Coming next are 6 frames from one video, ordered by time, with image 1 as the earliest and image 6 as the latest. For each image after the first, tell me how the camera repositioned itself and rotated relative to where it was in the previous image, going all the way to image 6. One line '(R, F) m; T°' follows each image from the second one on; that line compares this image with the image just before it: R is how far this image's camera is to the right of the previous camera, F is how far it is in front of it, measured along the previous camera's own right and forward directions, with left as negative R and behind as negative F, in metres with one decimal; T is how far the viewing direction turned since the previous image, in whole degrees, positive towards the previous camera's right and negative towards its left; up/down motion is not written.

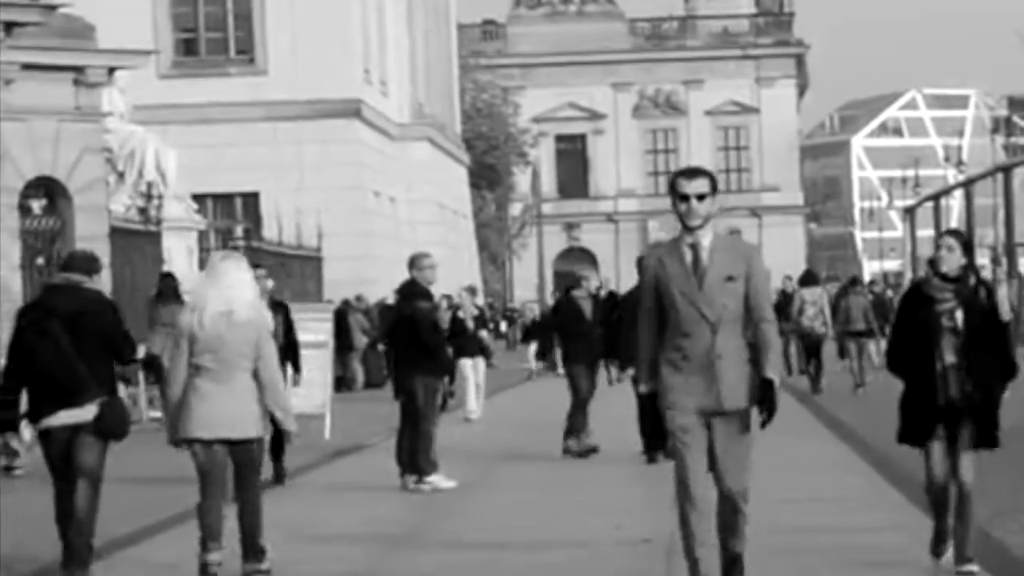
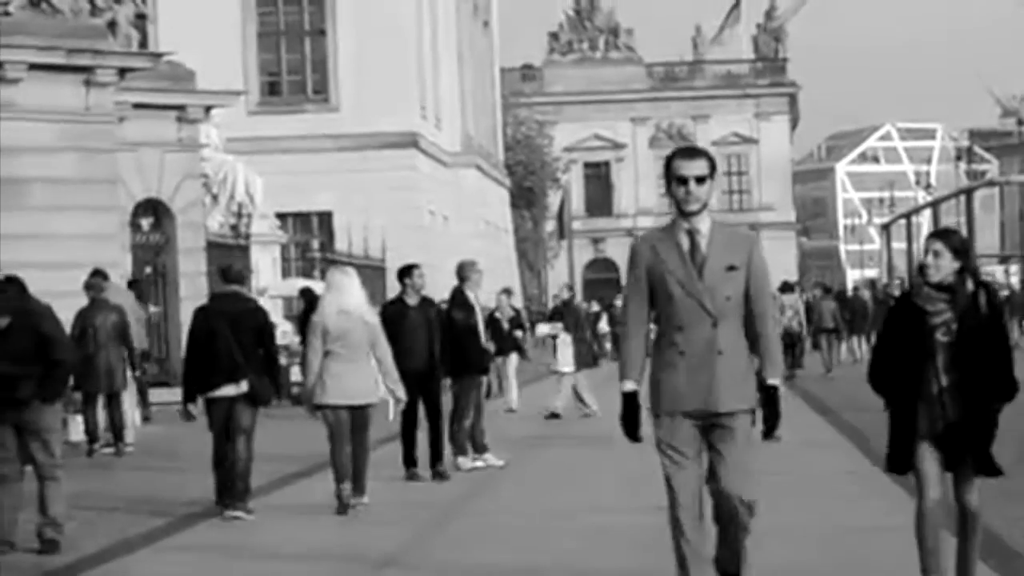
(-0.3, -3.9) m; 0°
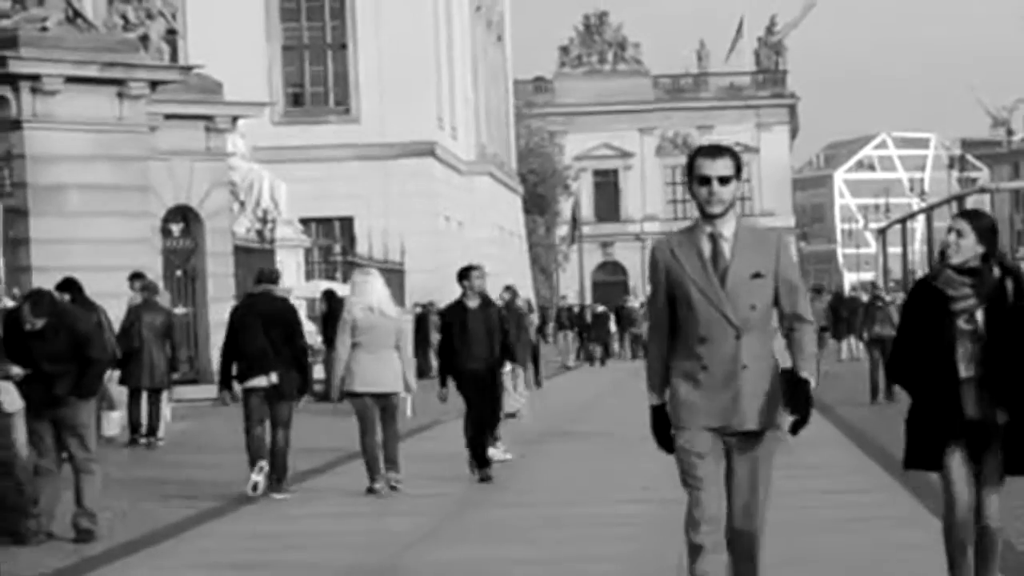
(-0.1, -1.3) m; 0°
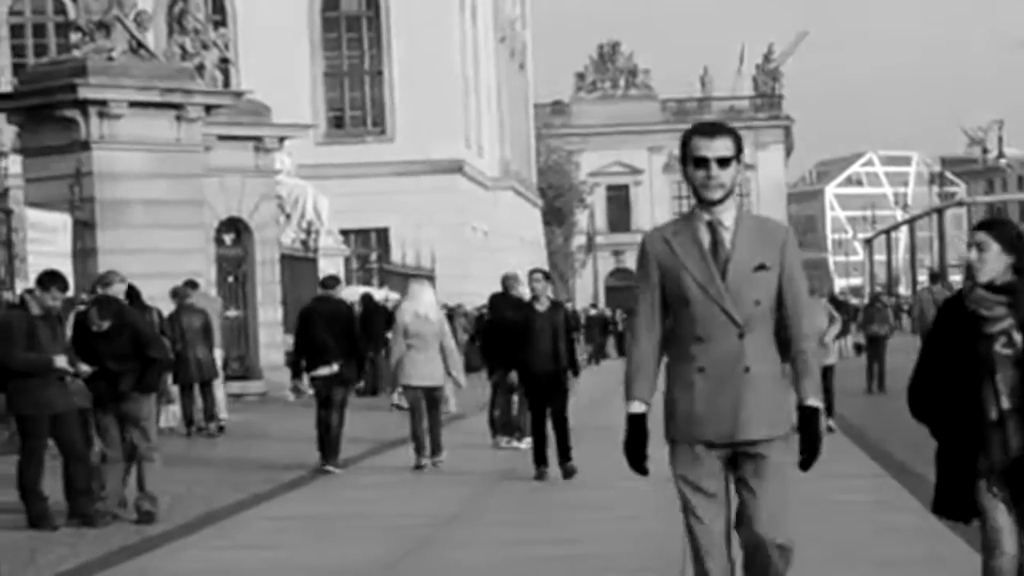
(-0.2, -2.7) m; 0°
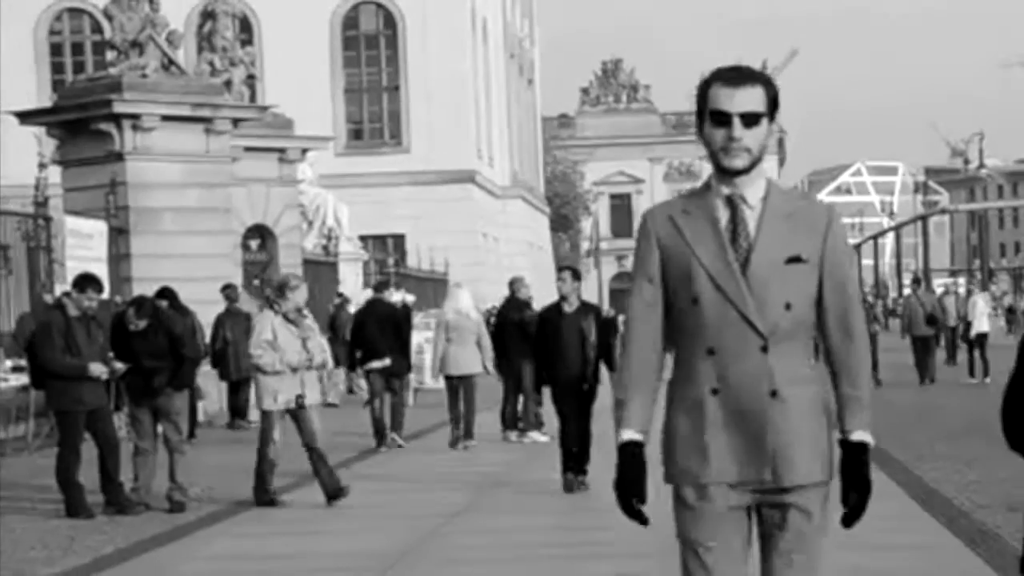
(-0.1, -1.8) m; 0°
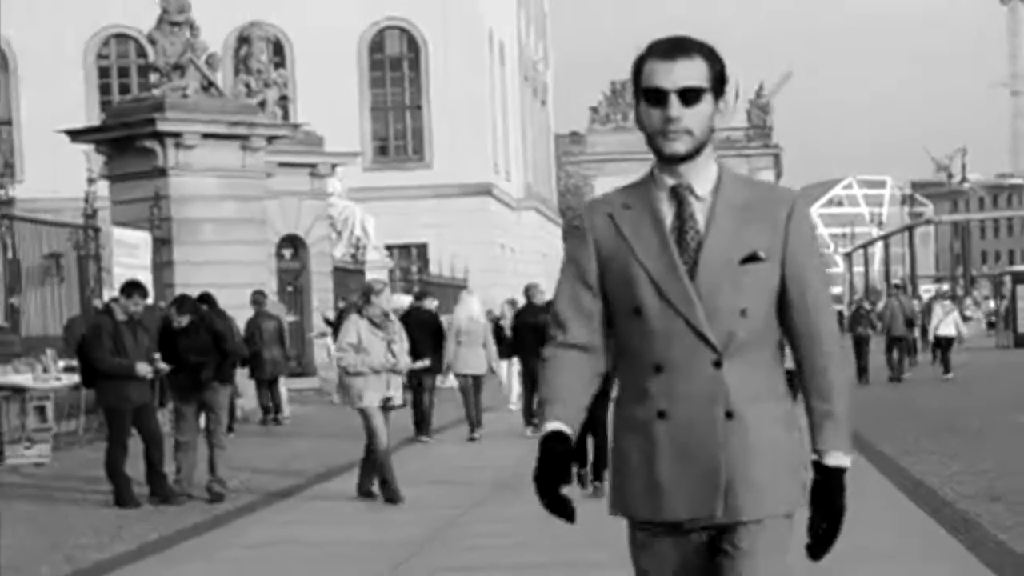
(-0.1, -2.3) m; 0°
